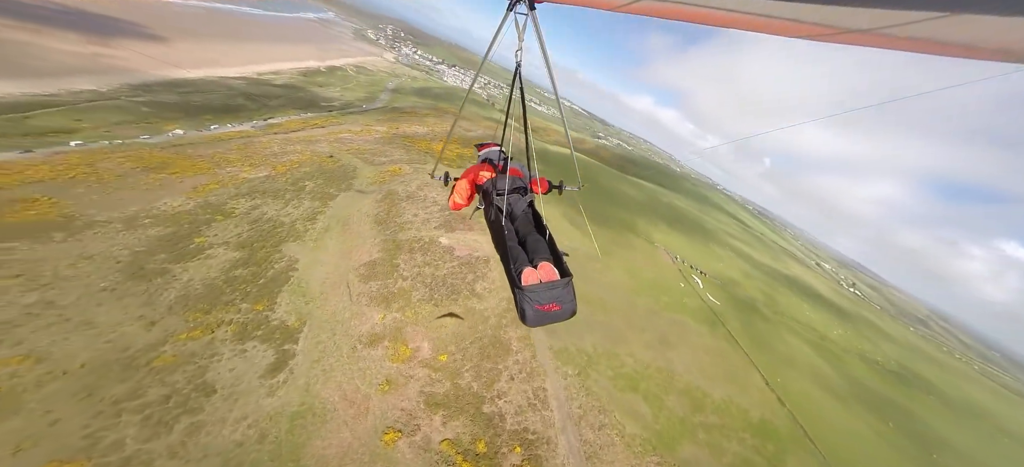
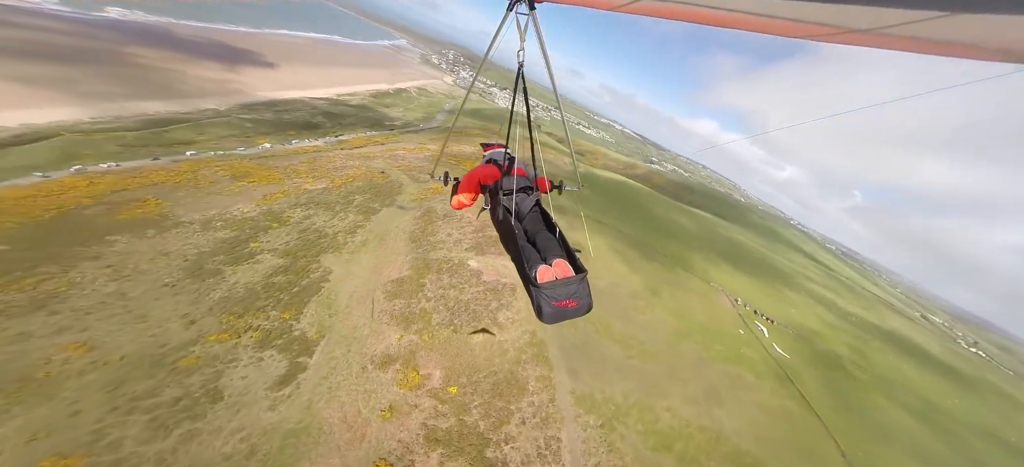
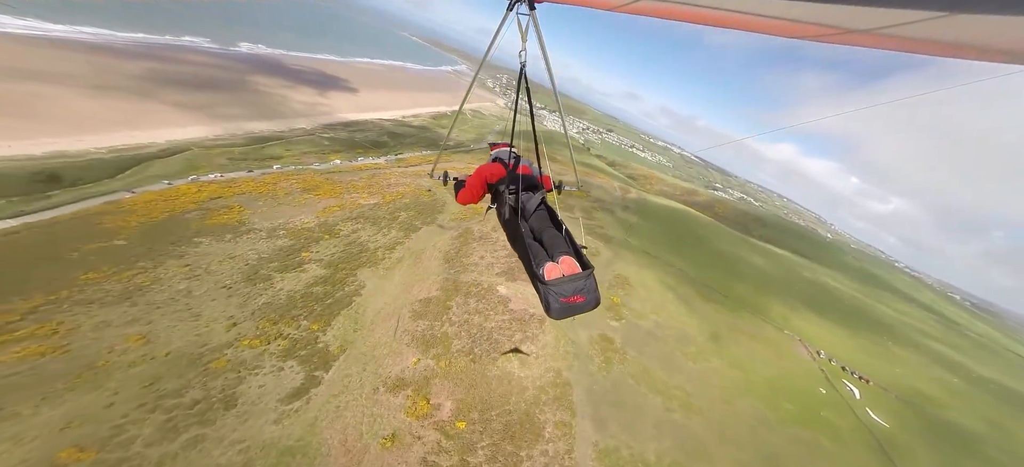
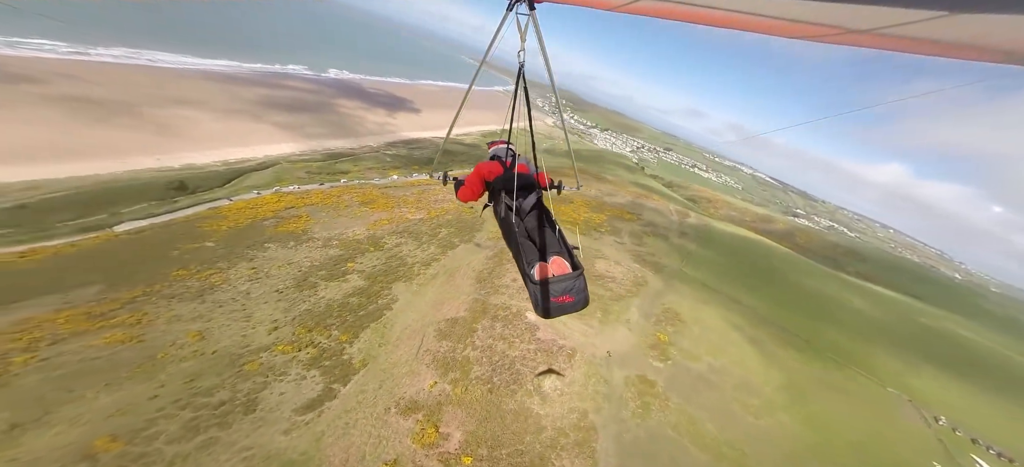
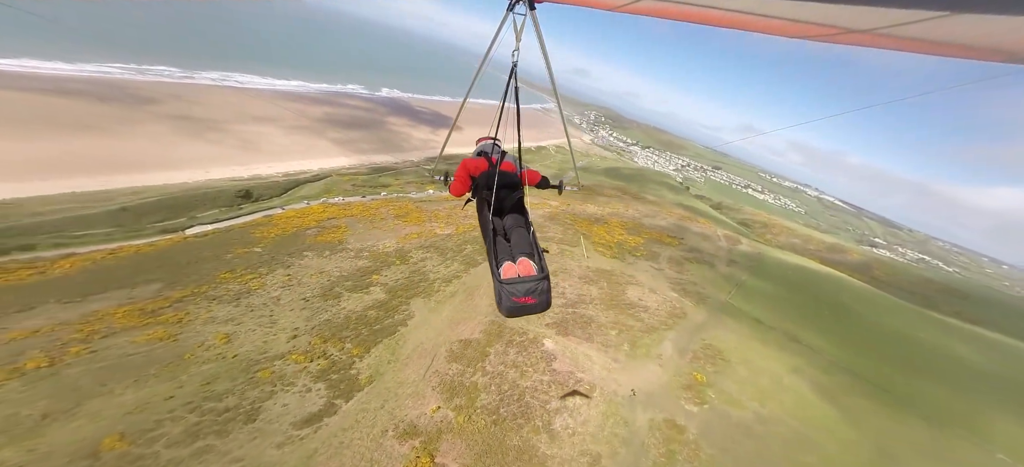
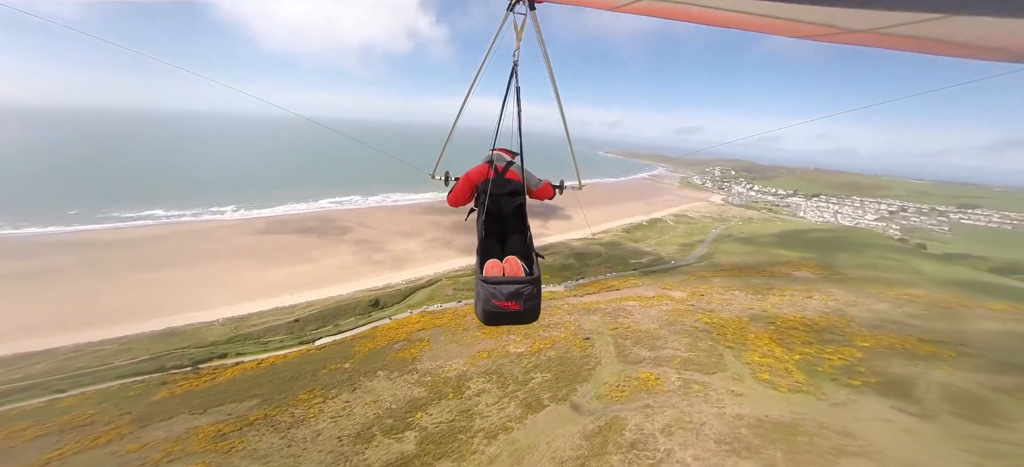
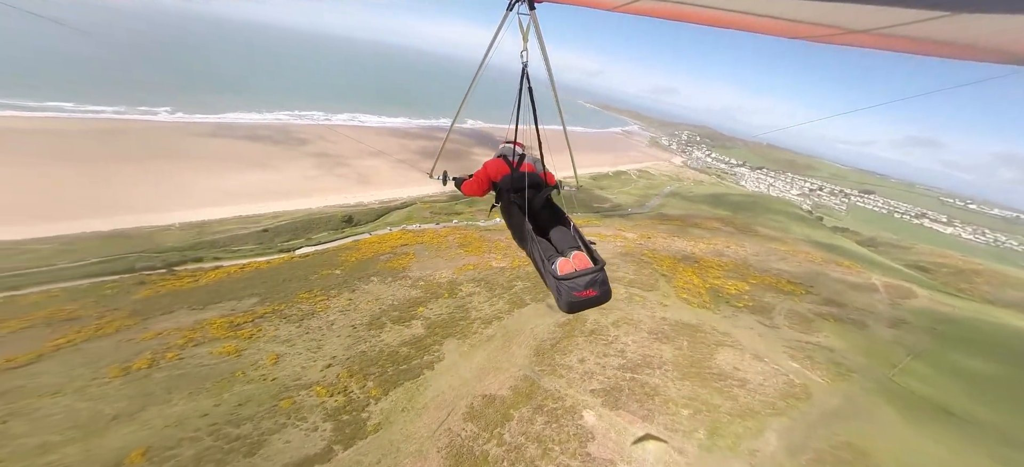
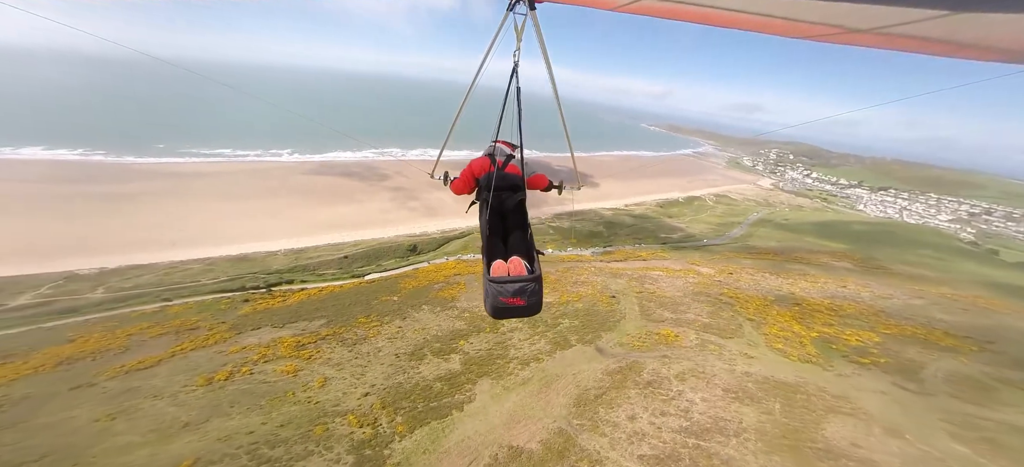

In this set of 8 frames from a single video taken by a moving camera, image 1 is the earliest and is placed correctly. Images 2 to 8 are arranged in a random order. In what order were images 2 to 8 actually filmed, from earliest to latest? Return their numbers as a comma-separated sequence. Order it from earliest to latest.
2, 3, 4, 5, 7, 8, 6
